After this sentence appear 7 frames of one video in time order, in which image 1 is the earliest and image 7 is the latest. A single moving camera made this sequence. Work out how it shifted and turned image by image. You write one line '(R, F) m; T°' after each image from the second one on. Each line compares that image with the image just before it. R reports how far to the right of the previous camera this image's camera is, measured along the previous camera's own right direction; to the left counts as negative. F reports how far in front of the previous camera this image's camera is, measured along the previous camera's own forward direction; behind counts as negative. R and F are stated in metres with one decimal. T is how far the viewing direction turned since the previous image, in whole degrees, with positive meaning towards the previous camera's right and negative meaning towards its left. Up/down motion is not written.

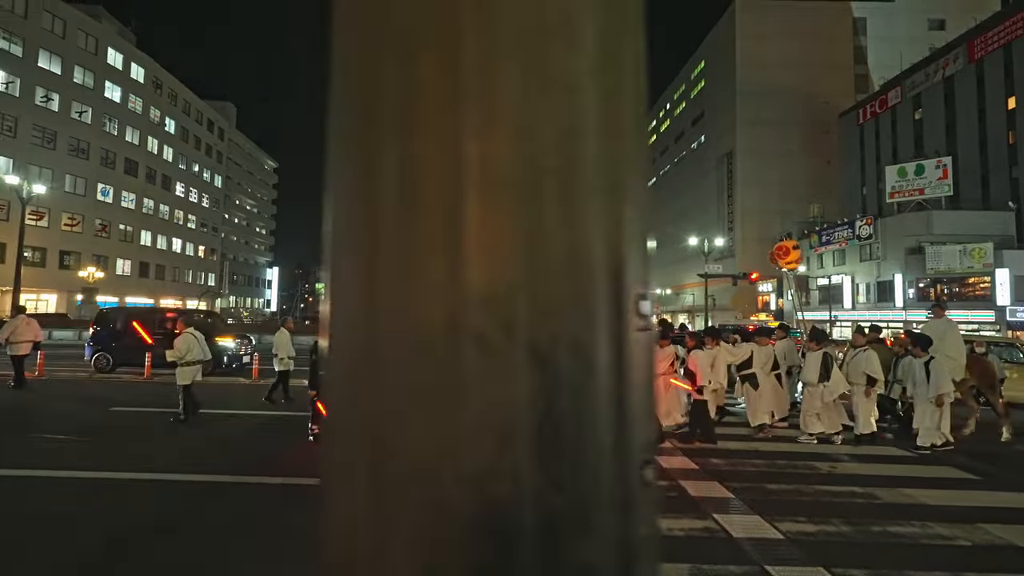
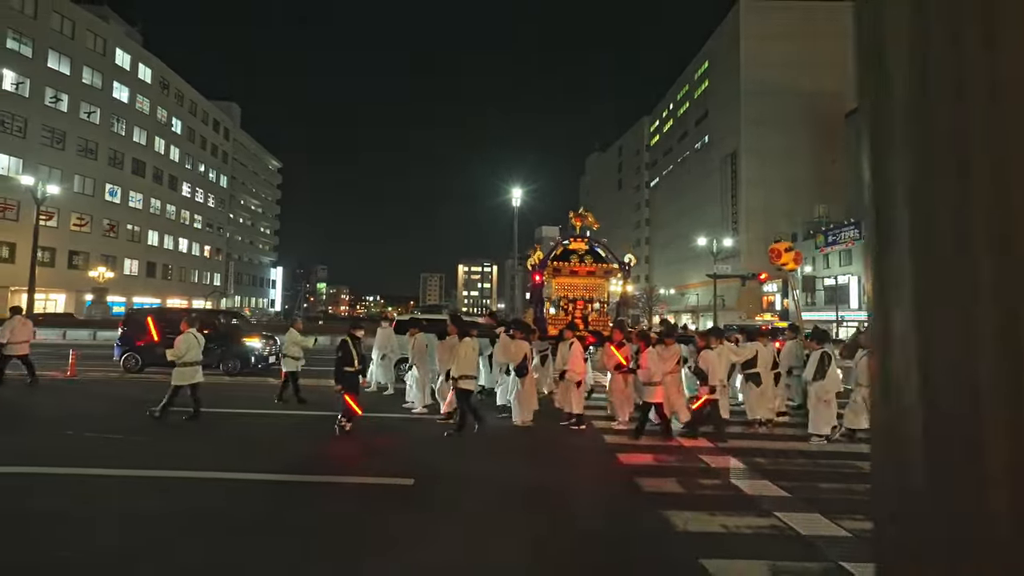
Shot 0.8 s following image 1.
(-0.4, -0.1) m; 0°
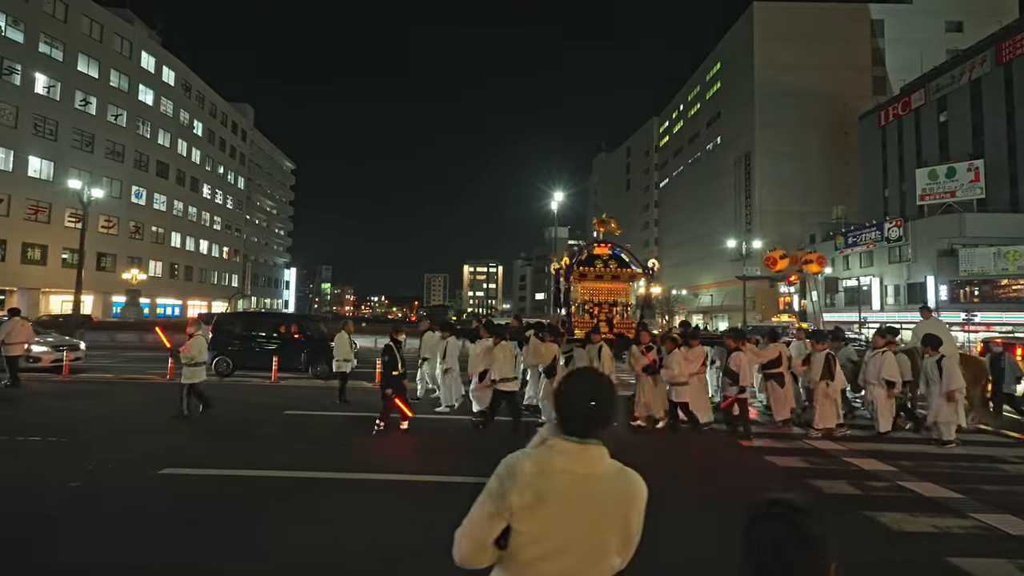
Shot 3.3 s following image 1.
(-1.5, -0.2) m; 0°
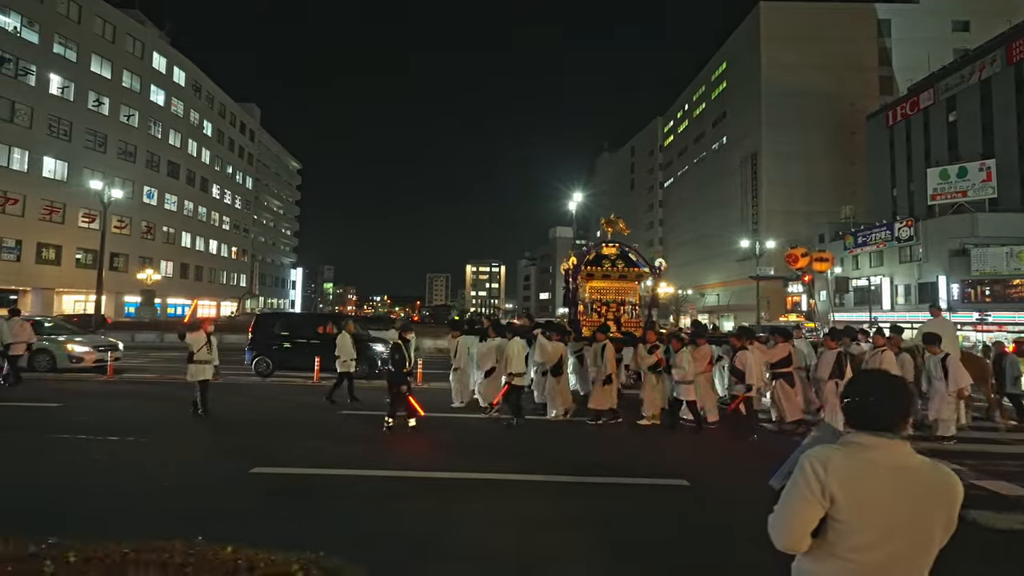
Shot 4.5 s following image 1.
(-0.7, -0.1) m; 0°
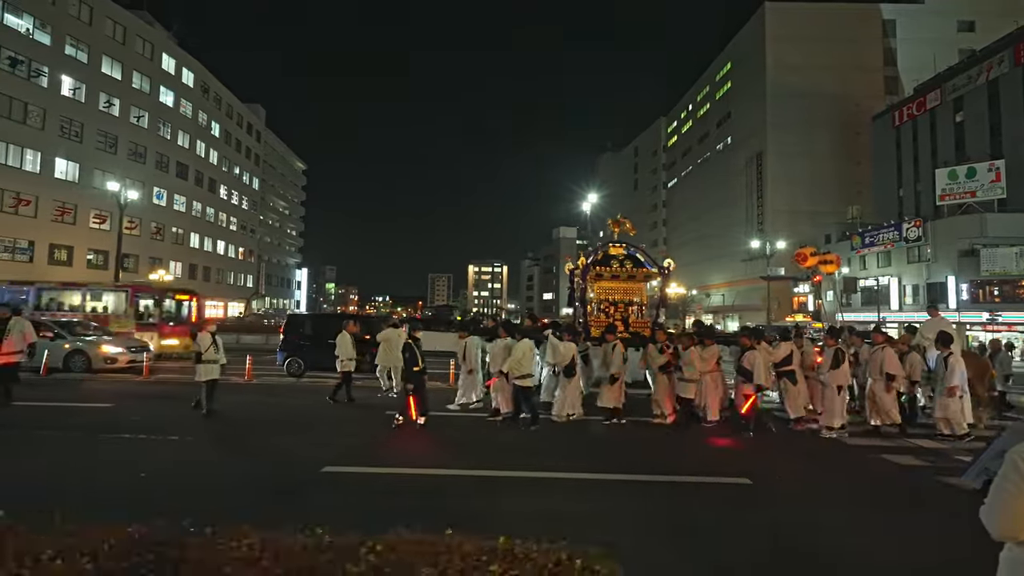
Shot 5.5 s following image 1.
(-0.5, -0.1) m; 0°
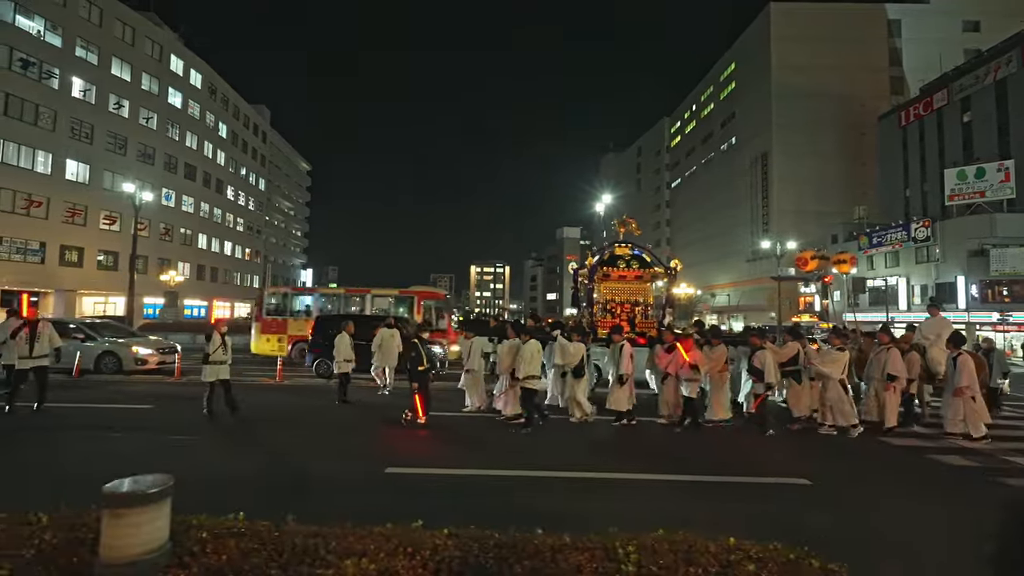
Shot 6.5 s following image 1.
(-0.5, 0.0) m; 0°
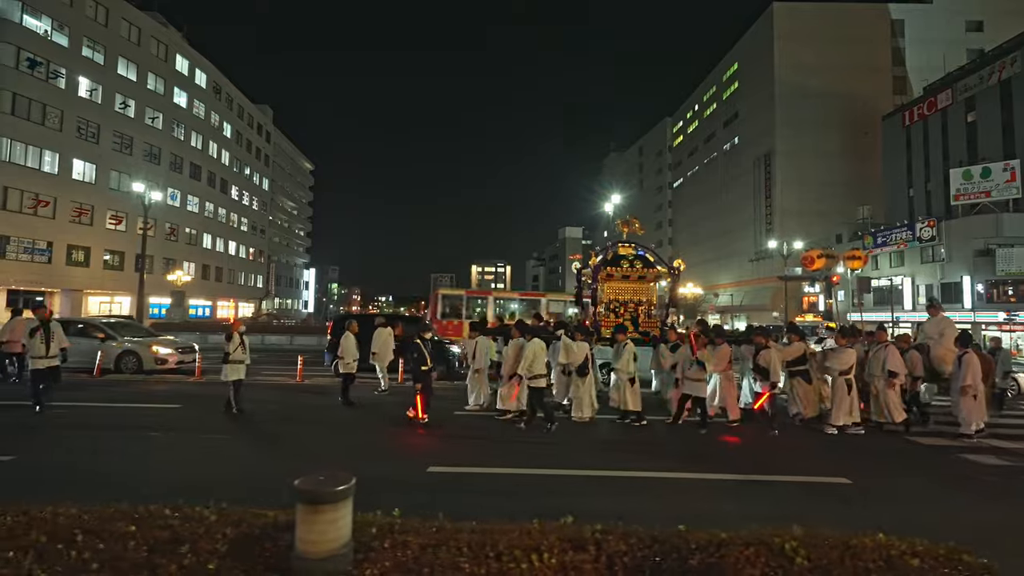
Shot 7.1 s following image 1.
(-0.3, 0.0) m; 0°
